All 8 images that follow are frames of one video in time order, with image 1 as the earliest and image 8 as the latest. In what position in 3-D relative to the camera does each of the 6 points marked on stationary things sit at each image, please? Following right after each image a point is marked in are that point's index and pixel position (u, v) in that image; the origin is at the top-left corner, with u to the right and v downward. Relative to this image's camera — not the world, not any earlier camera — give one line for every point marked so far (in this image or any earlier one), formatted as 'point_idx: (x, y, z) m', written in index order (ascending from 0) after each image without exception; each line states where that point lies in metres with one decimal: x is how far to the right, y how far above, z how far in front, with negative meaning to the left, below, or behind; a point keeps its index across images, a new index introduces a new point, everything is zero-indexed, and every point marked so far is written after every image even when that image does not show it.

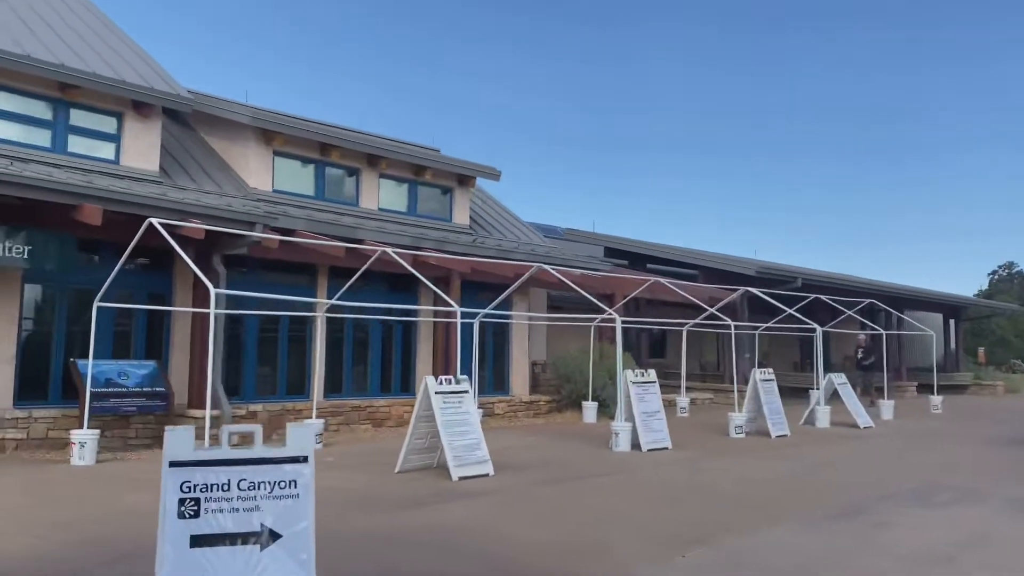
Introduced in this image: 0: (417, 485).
0: (-0.9, -2.0, +8.3) m
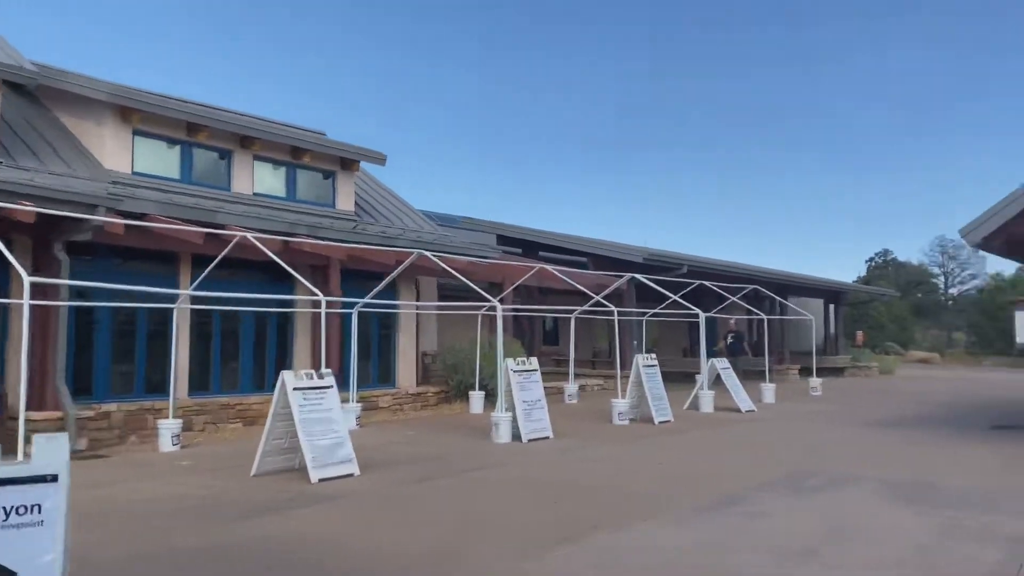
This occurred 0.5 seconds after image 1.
0: (-2.2, -1.8, +7.6) m
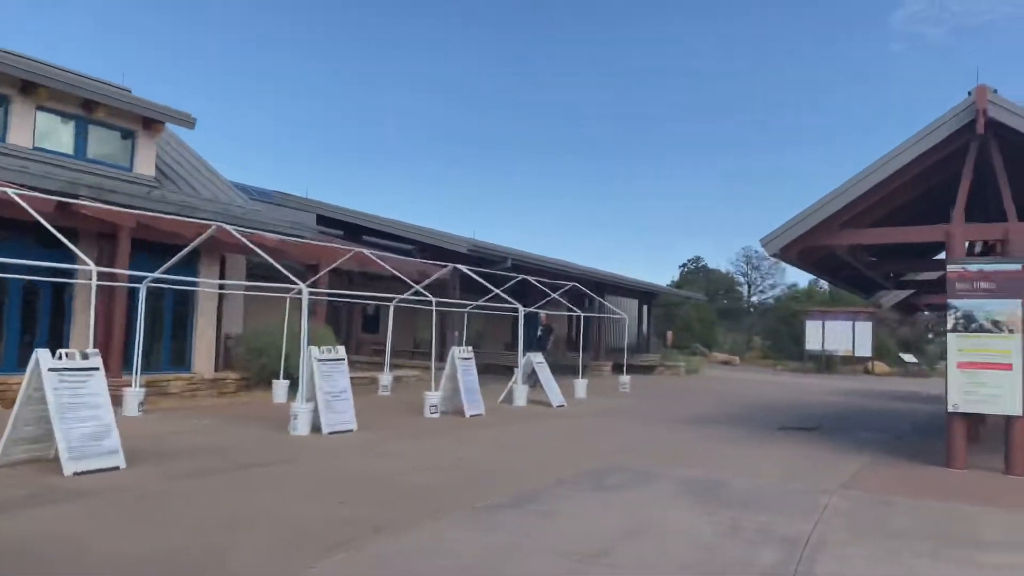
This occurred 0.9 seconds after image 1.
0: (-3.9, -1.6, +6.6) m
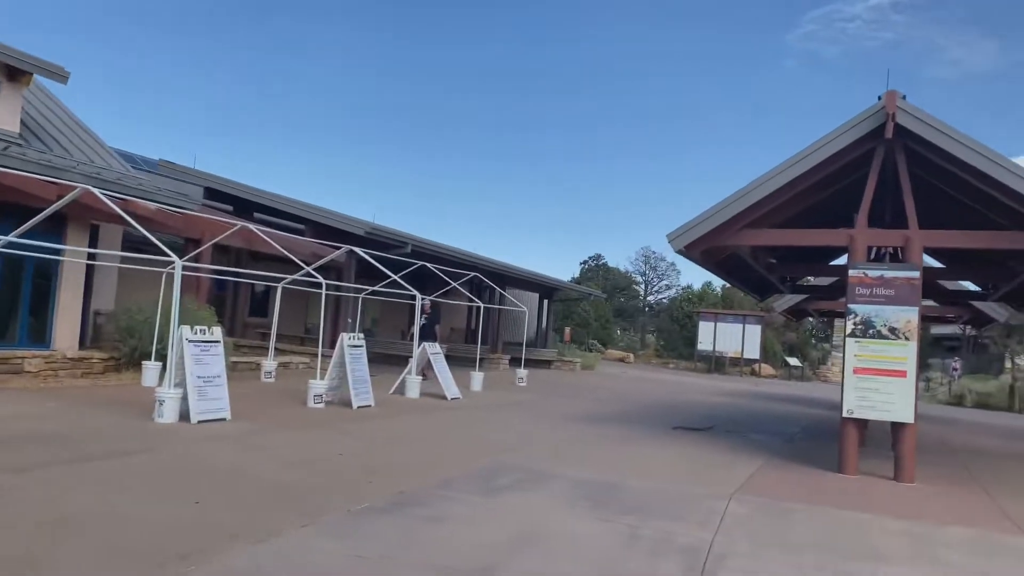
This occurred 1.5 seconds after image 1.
0: (-4.7, -1.2, +5.5) m
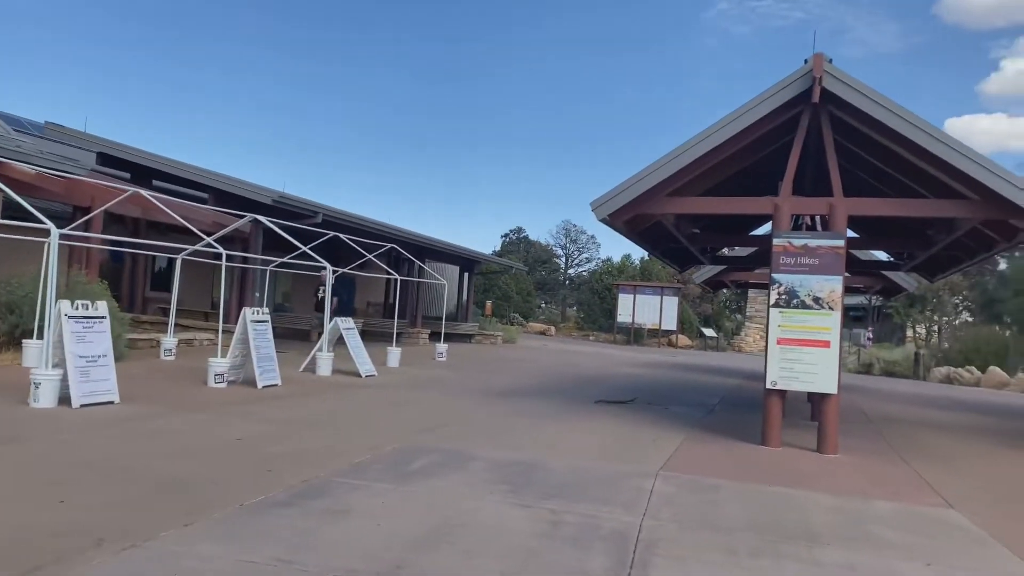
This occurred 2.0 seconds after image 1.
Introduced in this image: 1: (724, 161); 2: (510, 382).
0: (-5.3, -1.1, +4.5) m
1: (+2.5, +1.5, +9.9) m
2: (0.0, -1.6, +14.3) m
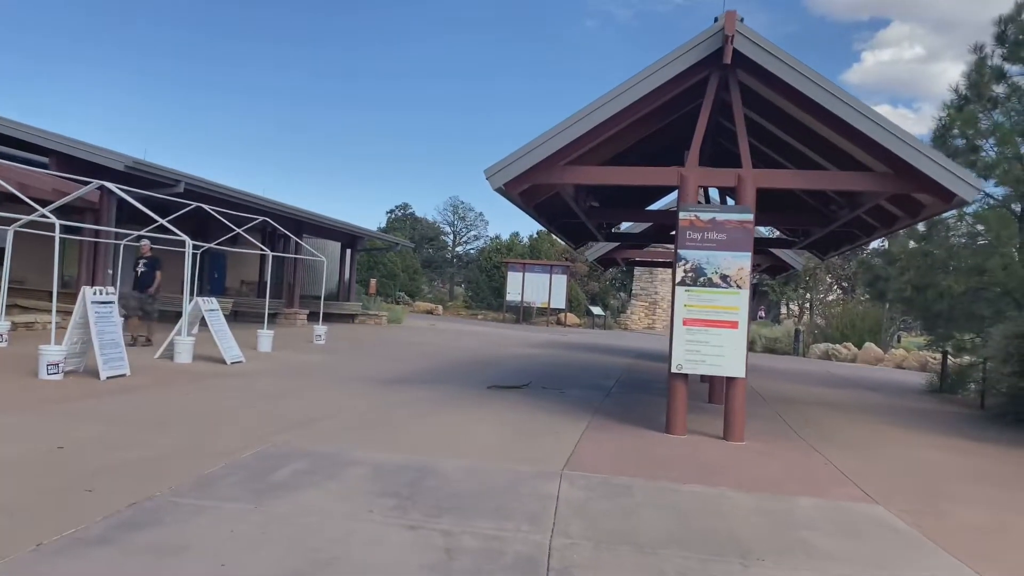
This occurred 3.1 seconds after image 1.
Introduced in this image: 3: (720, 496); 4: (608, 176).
0: (-5.7, -1.0, +2.9) m
1: (+1.3, +1.8, +9.2) m
2: (-1.9, -1.3, +13.3) m
3: (+1.5, -1.5, +6.0) m
4: (+1.0, +1.2, +8.9) m
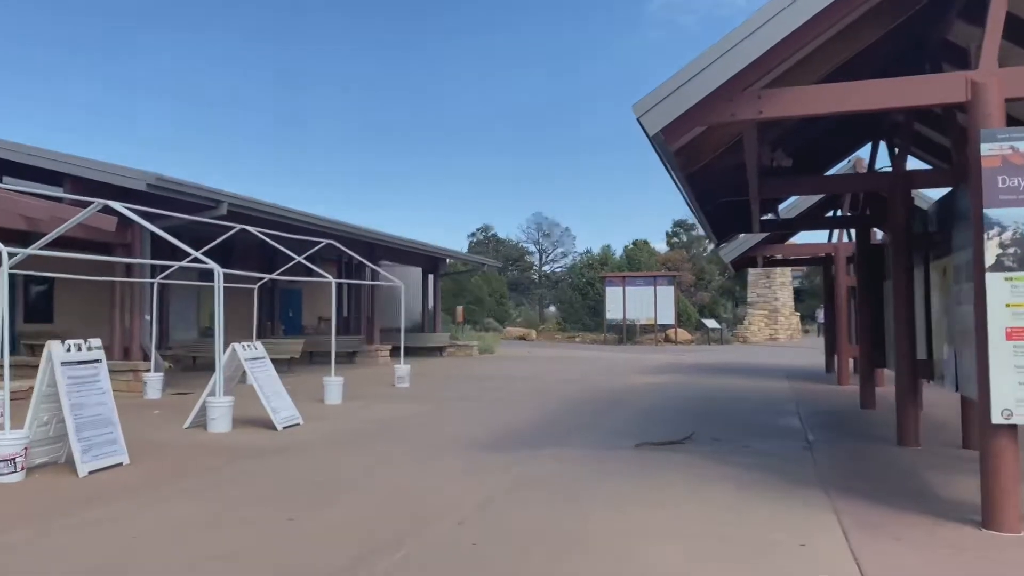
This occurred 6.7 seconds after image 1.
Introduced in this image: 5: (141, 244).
0: (-5.0, -1.3, 0.0) m
1: (+2.3, +1.8, +5.6) m
2: (-0.2, -1.5, +10.0) m
3: (+2.5, -1.4, +2.3) m
4: (+2.1, +1.2, +5.4) m
5: (-5.7, +0.7, +12.7) m
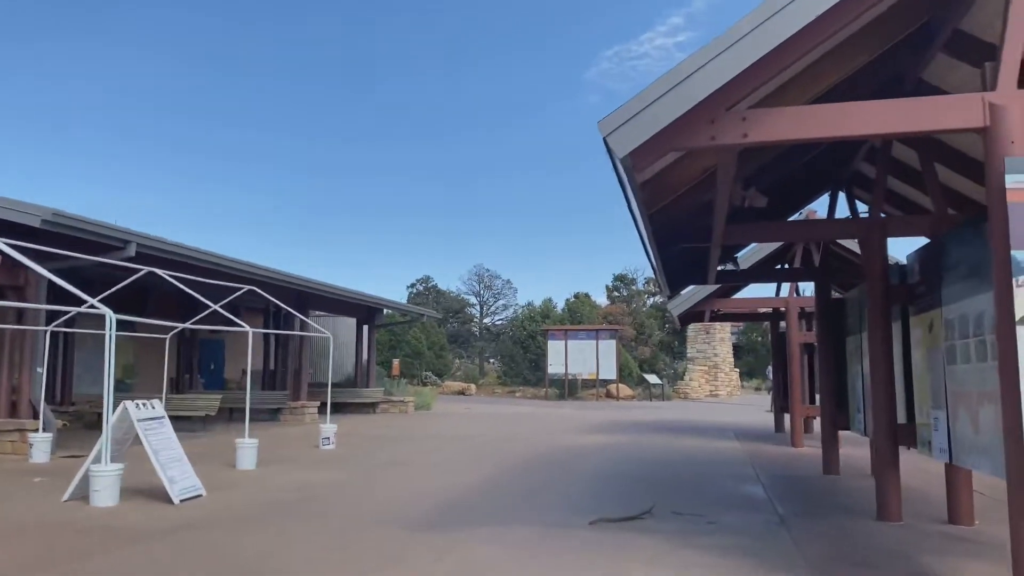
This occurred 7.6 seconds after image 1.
0: (-5.0, -1.2, -1.4) m
1: (+2.0, +1.5, +4.9) m
2: (-0.8, -2.1, +8.8) m
3: (+2.3, -1.5, +1.4) m
4: (+1.8, +0.9, +4.6) m
5: (-6.6, 0.0, +11.3) m
